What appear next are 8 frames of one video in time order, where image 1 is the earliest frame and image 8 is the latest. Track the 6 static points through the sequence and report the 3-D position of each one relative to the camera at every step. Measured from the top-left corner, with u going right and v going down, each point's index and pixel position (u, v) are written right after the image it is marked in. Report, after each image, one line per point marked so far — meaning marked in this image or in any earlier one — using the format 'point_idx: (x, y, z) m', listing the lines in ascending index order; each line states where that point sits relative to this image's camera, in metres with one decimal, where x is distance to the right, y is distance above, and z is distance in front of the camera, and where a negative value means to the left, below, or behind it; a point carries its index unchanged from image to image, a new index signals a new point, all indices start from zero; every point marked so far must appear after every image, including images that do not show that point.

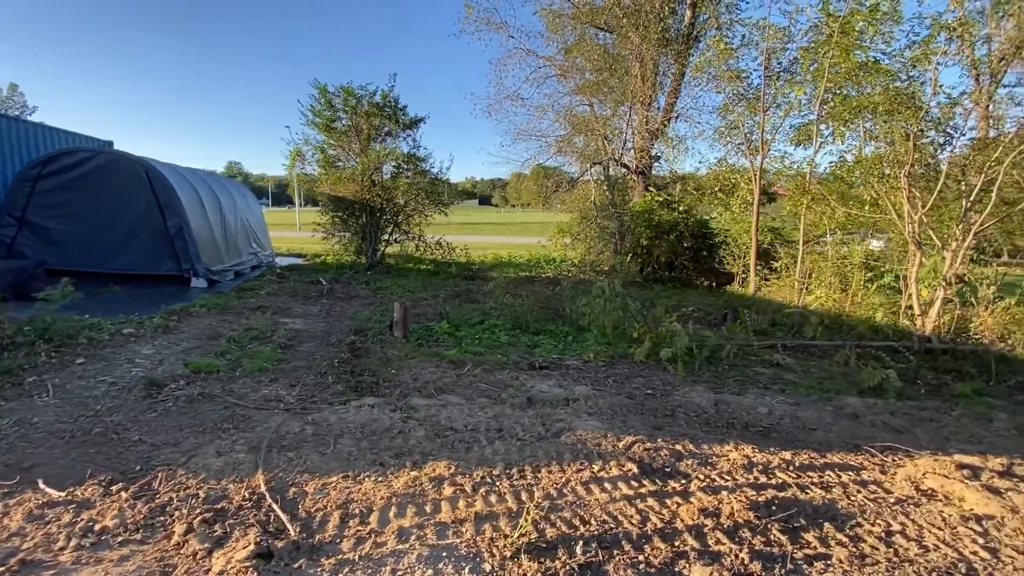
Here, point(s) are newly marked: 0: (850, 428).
0: (+2.1, -0.9, +3.1) m
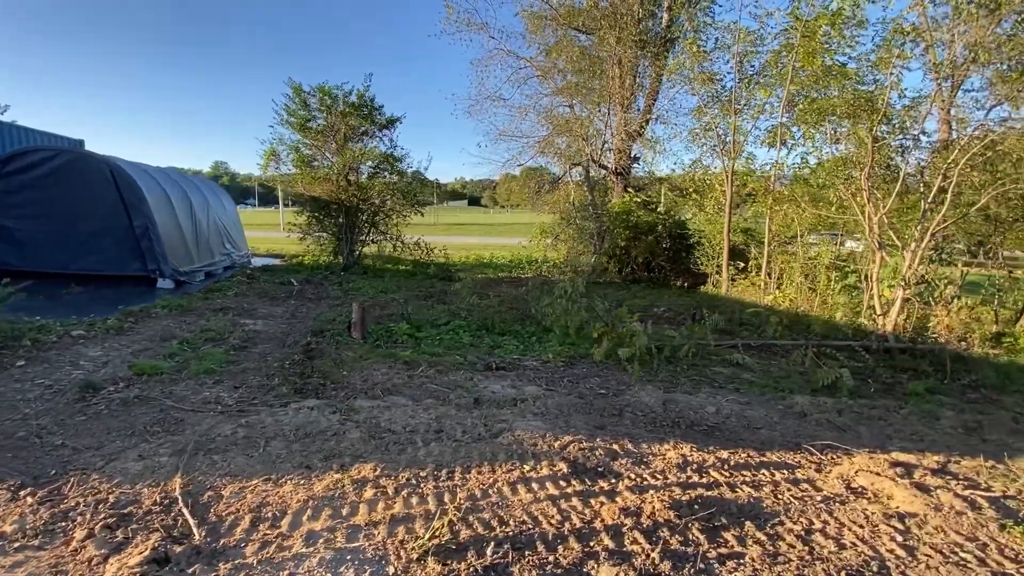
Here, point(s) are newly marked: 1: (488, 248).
0: (+1.8, -0.9, +3.1) m
1: (-0.7, +1.3, +15.8) m
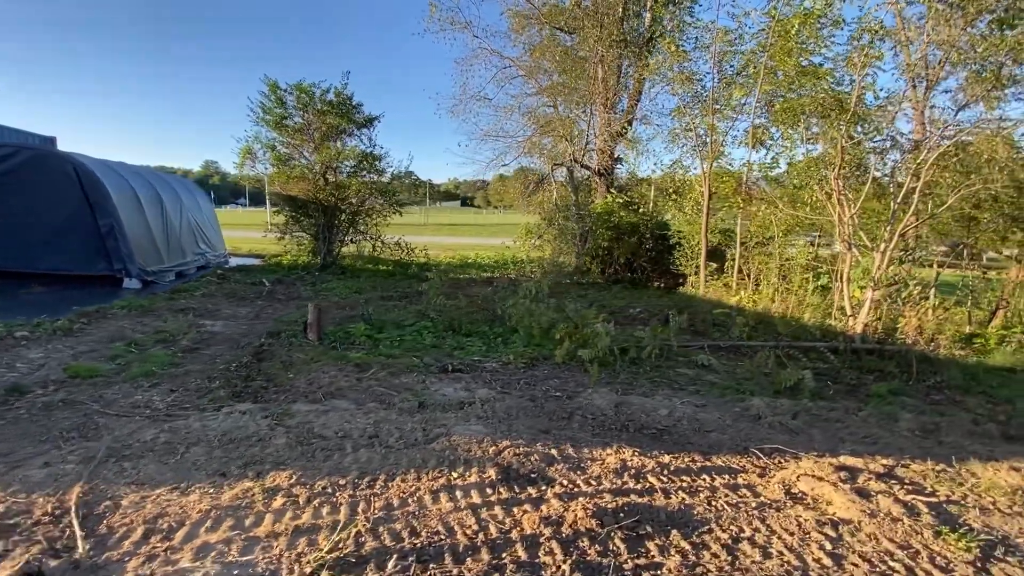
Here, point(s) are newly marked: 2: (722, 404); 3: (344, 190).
0: (+1.5, -0.9, +3.1) m
1: (-1.2, +1.3, +15.7) m
2: (+1.5, -0.8, +3.6) m
3: (-3.5, +2.1, +10.2) m
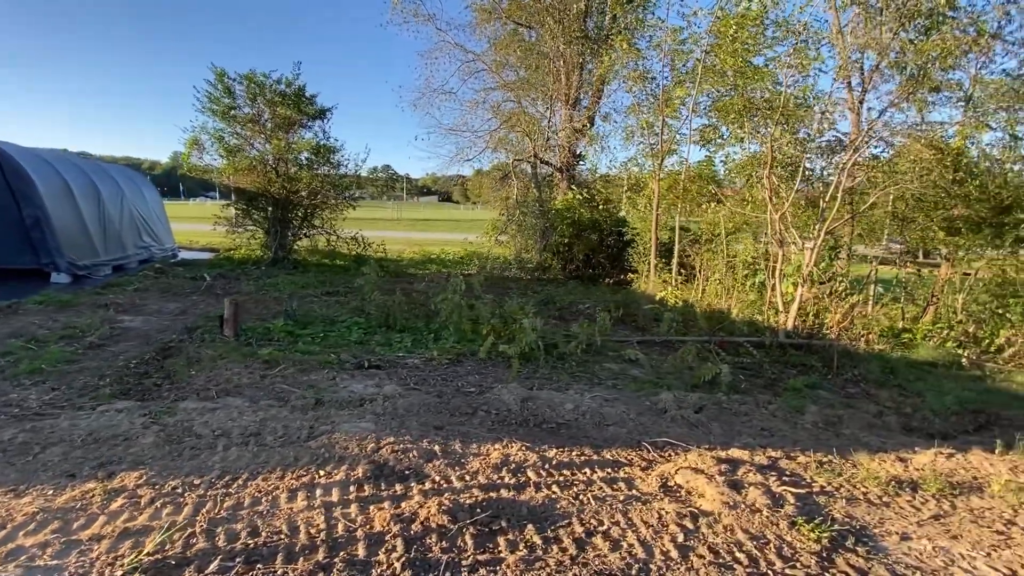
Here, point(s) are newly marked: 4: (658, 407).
0: (+0.9, -0.9, +3.1) m
1: (-2.3, +1.4, +15.6) m
2: (+0.9, -0.8, +3.6) m
3: (-4.4, +2.2, +10.0) m
4: (+1.0, -0.8, +3.4) m
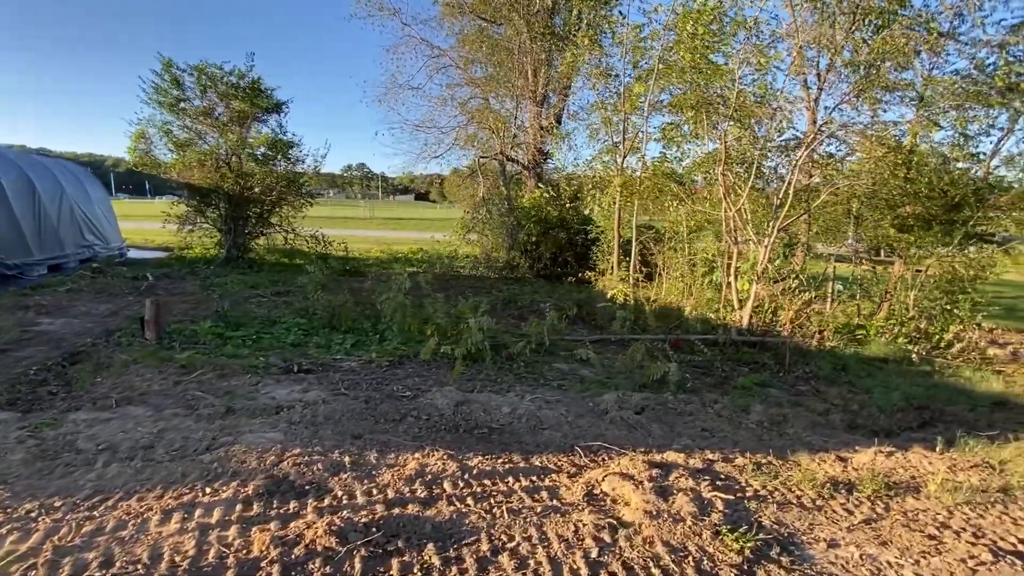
0: (+0.4, -0.8, +3.0) m
1: (-3.3, +1.4, +15.3) m
2: (+0.5, -0.8, +3.5) m
3: (-5.1, +2.2, +9.7) m
4: (+0.6, -0.8, +3.3) m
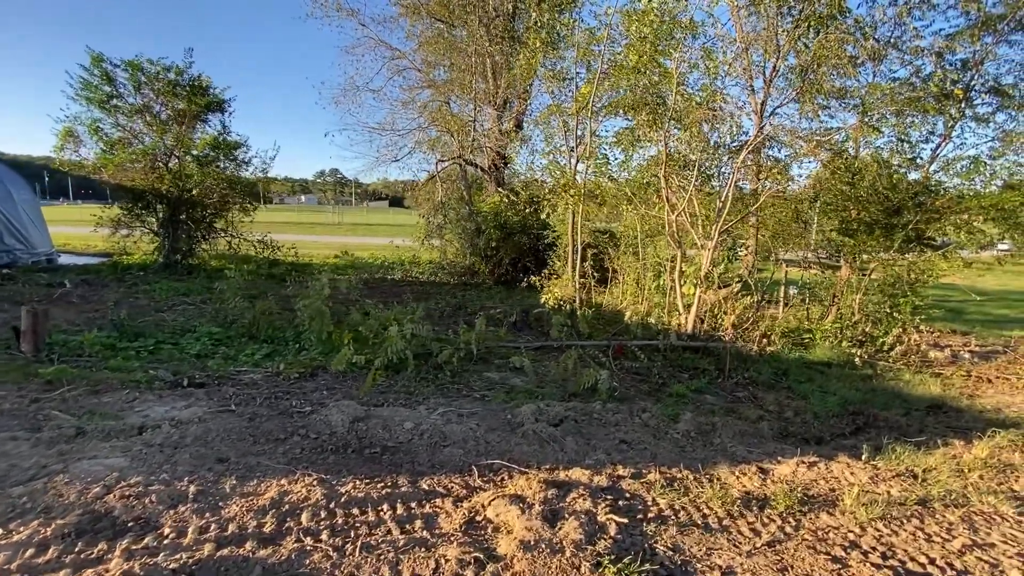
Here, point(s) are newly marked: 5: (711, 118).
0: (-0.1, -0.9, +2.7) m
1: (-4.4, +1.2, +14.9) m
2: (-0.1, -0.8, +3.2) m
3: (-6.0, +2.0, +9.2) m
4: (0.0, -0.8, +3.0) m
5: (+2.5, +2.1, +6.2) m
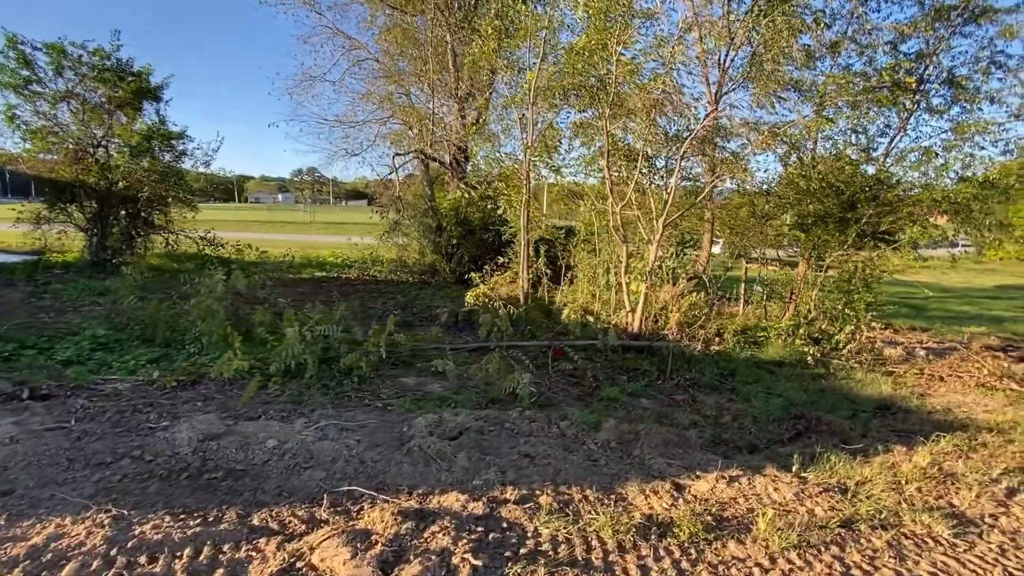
0: (-0.7, -0.8, +2.4) m
1: (-5.5, +1.2, +14.4) m
2: (-0.7, -0.8, +2.9) m
3: (-6.8, +2.0, +8.6) m
4: (-0.6, -0.8, +2.7) m
5: (+1.8, +2.2, +6.0) m
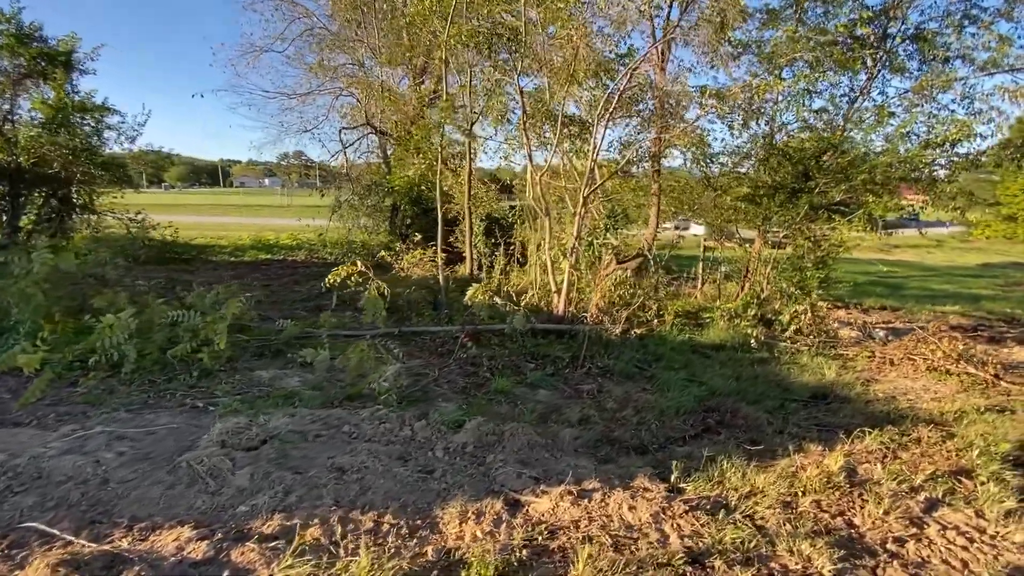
0: (-1.5, -0.7, +1.9) m
1: (-6.4, +1.7, +13.8) m
2: (-1.5, -0.7, +2.4) m
3: (-7.8, +2.3, +7.9) m
4: (-1.4, -0.7, +2.2) m
5: (+0.9, +2.4, +5.4) m
